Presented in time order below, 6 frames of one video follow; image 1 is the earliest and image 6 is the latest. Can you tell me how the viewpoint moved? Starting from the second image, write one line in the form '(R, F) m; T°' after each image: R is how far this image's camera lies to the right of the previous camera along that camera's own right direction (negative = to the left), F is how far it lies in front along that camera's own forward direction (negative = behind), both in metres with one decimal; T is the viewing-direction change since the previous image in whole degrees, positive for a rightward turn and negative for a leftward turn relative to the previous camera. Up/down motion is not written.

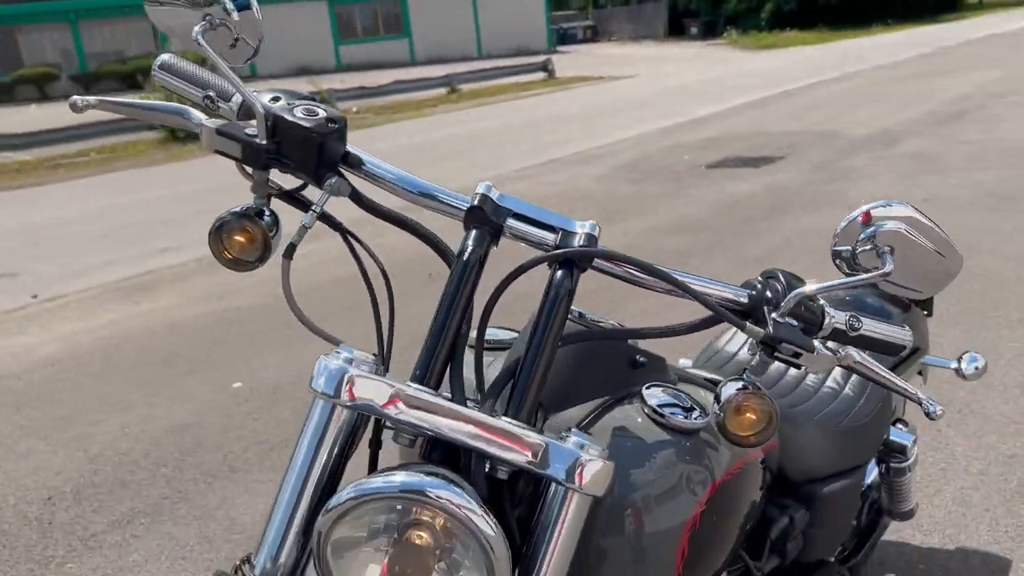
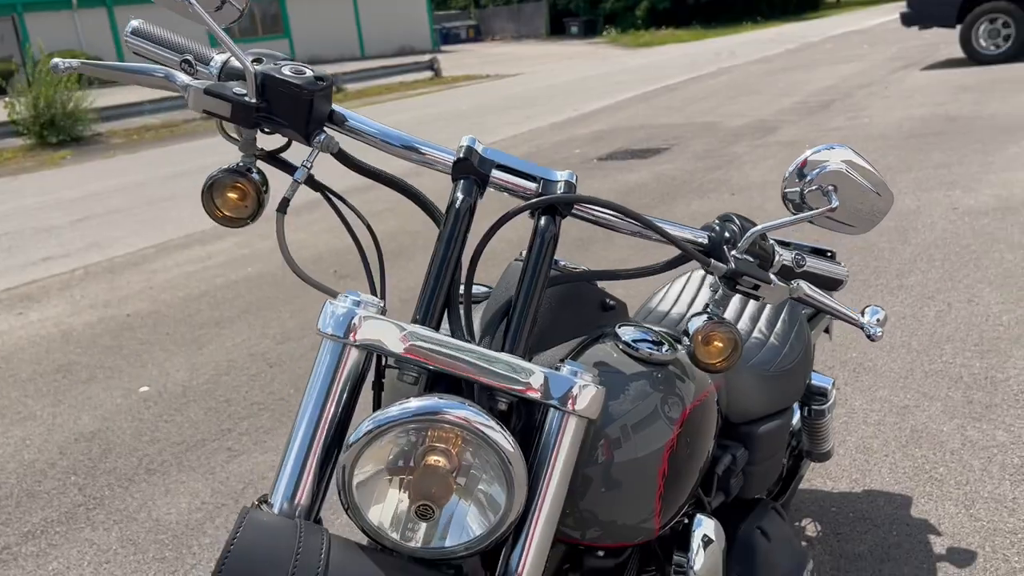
(-0.1, -0.1) m; +7°
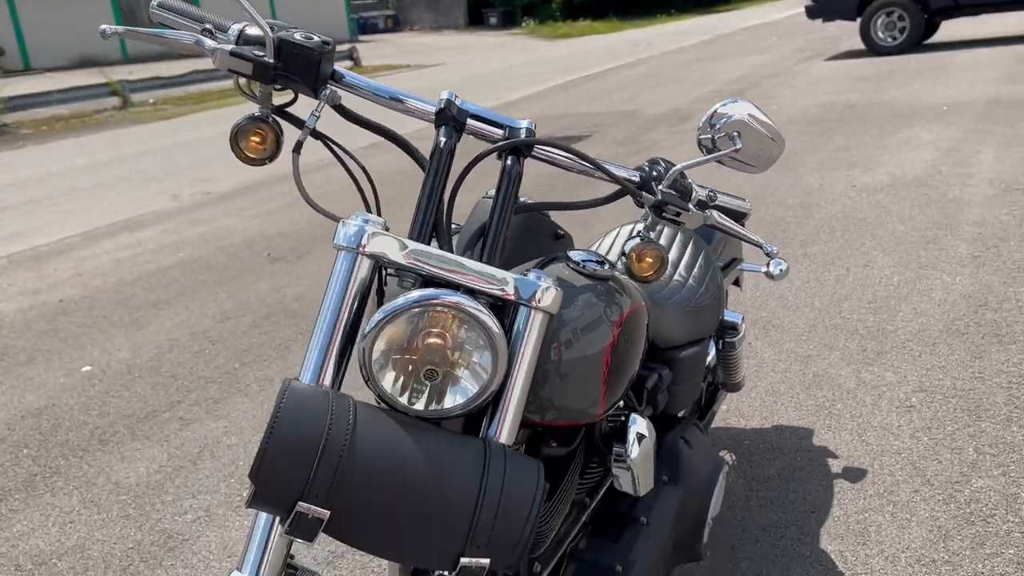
(-0.1, -0.3) m; +5°
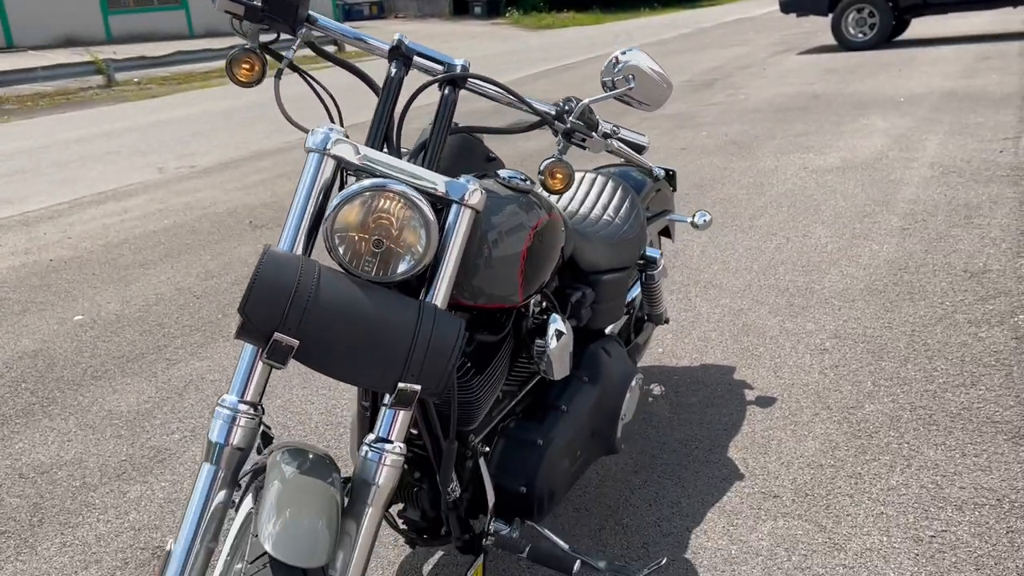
(+0.1, -0.4) m; +1°
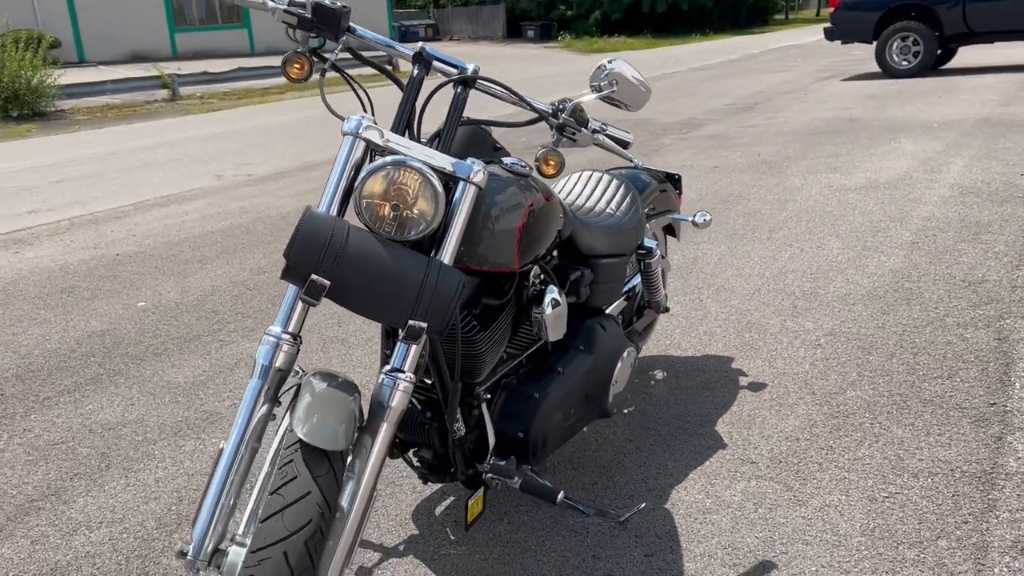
(+0.1, -0.4) m; -3°
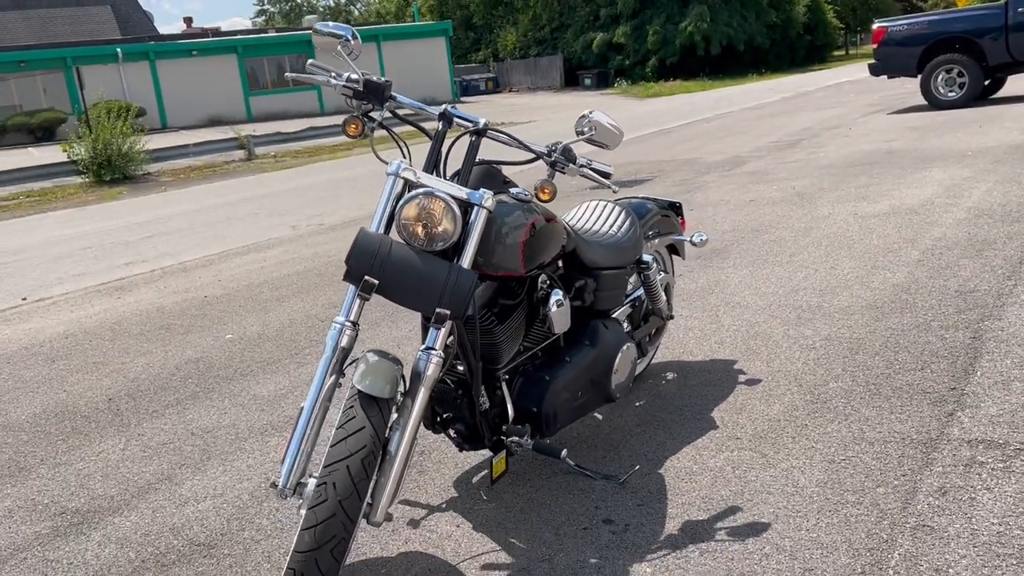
(+0.2, -0.7) m; -4°
